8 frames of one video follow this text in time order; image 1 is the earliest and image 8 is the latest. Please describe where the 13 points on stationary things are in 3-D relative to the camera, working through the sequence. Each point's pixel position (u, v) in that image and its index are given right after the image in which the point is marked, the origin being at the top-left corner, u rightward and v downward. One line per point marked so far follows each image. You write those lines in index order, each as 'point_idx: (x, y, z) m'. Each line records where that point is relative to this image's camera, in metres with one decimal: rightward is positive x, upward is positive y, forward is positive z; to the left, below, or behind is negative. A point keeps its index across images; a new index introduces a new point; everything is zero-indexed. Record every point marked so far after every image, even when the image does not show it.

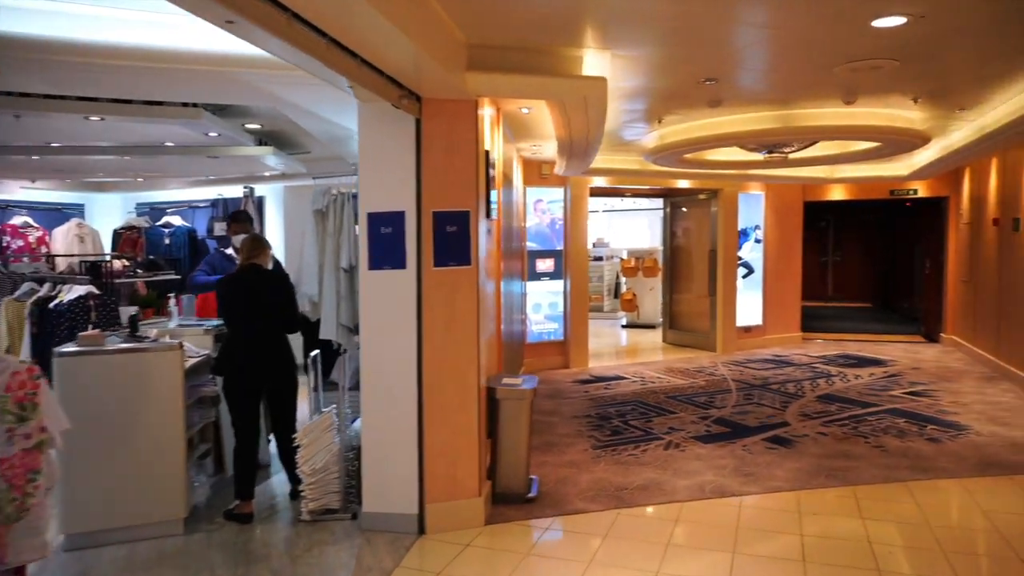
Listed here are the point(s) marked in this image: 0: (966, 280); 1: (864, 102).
0: (+6.1, +0.1, +9.6) m
1: (+2.7, +1.5, +5.6) m
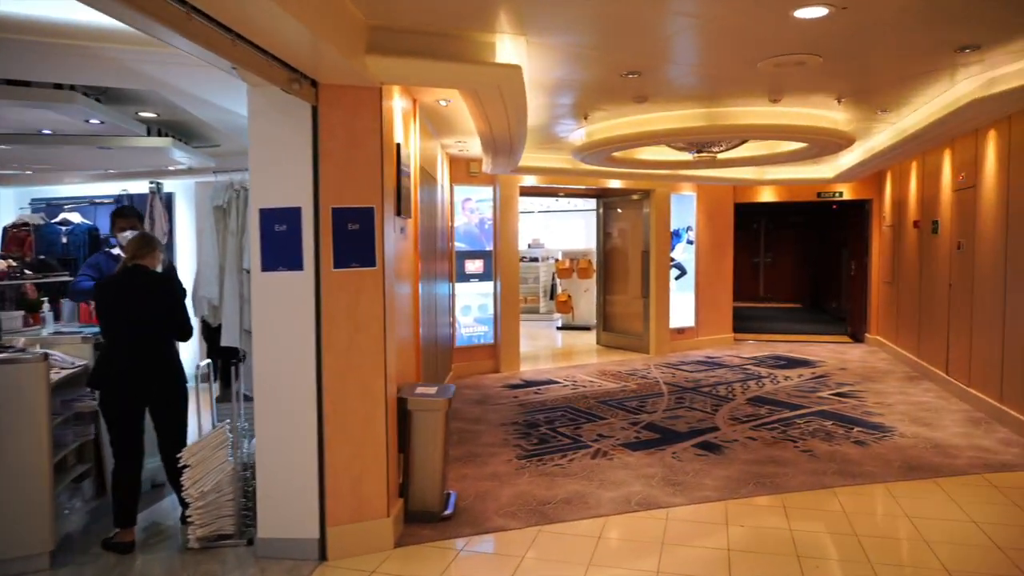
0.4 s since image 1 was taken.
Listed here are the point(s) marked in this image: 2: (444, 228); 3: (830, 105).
0: (+5.2, +0.1, +9.8) m
1: (+2.1, +1.4, +5.5) m
2: (-0.7, +0.7, +7.8) m
3: (+2.5, +1.5, +5.7) m
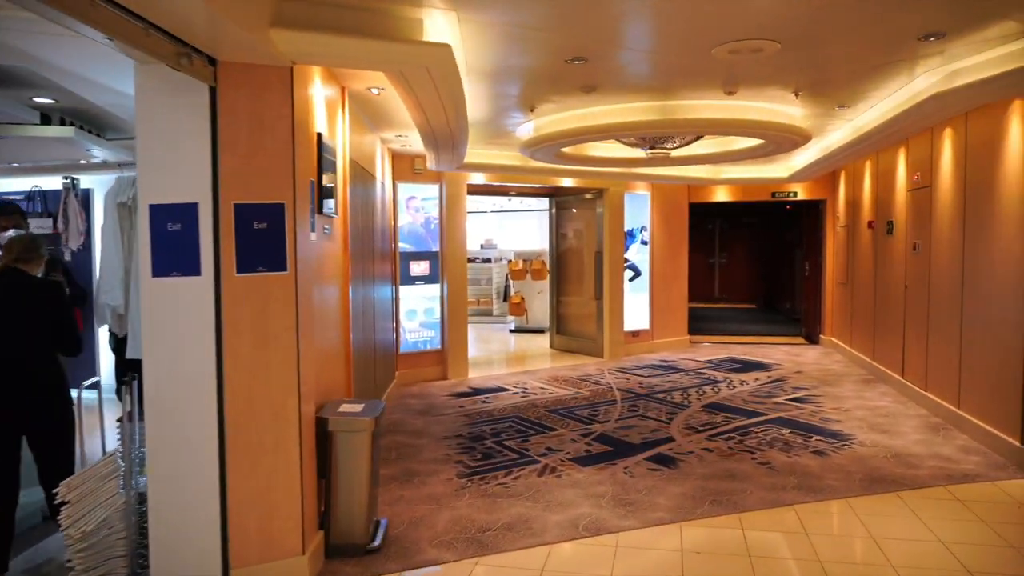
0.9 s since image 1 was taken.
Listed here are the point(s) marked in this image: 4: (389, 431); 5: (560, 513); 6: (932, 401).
0: (+4.5, +0.1, +9.7) m
1: (+1.7, +1.4, +5.2) m
2: (-1.3, +0.6, +7.3) m
3: (+2.1, +1.4, +5.5) m
4: (-1.1, -1.2, +6.2) m
5: (+0.3, -1.3, +4.2) m
6: (+3.7, -1.0, +6.4) m
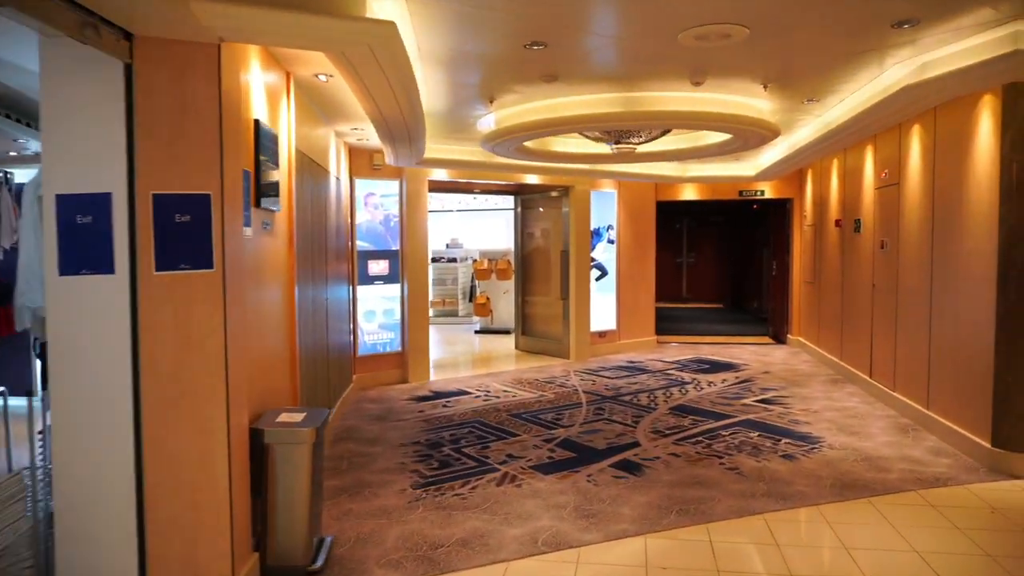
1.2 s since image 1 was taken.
0: (+4.0, +0.1, +9.6) m
1: (+1.4, +1.4, +5.0) m
2: (-1.7, +0.6, +7.0) m
3: (+1.8, +1.5, +5.3) m
4: (-1.4, -1.2, +5.9) m
5: (0.0, -1.3, +3.9) m
6: (+3.4, -1.0, +6.3) m
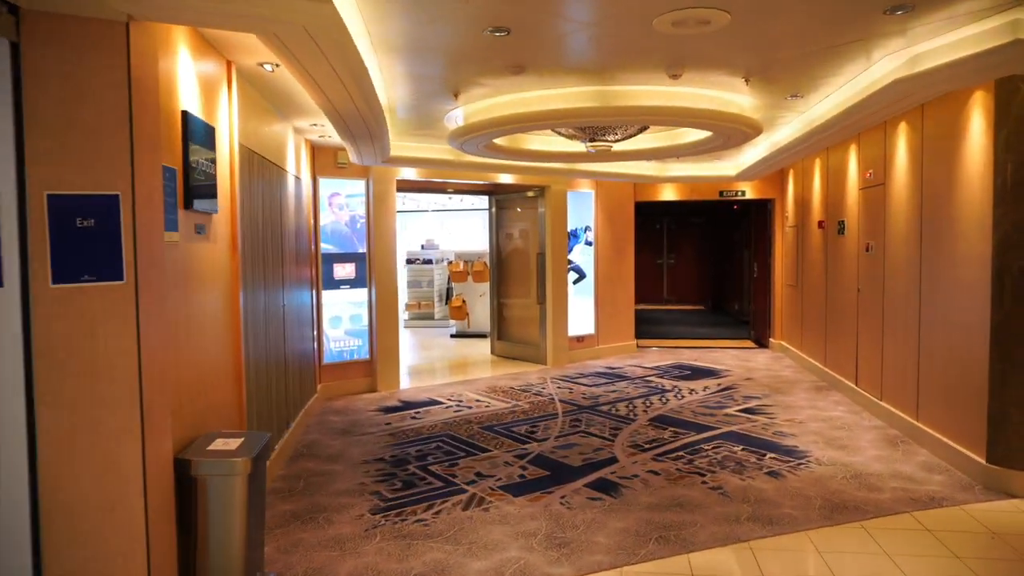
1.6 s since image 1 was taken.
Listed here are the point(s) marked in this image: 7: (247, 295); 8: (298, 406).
0: (+3.7, 0.0, +9.4) m
1: (+1.2, +1.4, +4.7) m
2: (-1.9, +0.6, +6.6) m
3: (+1.6, +1.4, +5.0) m
4: (-1.6, -1.3, +5.5) m
5: (-0.1, -1.4, +3.6) m
6: (+3.1, -1.0, +6.0) m
7: (-1.6, 0.0, +4.3) m
8: (-1.8, -1.0, +6.2) m
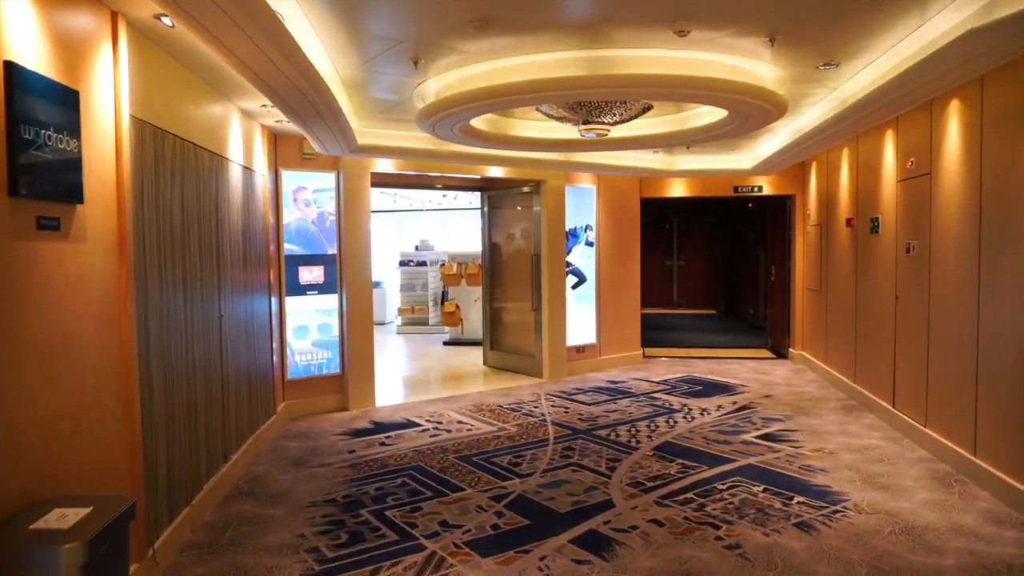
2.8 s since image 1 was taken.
0: (+3.6, 0.0, +8.5) m
1: (+1.0, +1.3, +3.9) m
2: (-2.1, +0.5, +5.8) m
3: (+1.4, +1.4, +4.1) m
4: (-1.8, -1.3, +4.6) m
5: (-0.3, -1.4, +2.7) m
6: (+3.0, -1.1, +5.1) m
7: (-1.7, -0.1, +3.5) m
8: (-2.0, -1.1, +5.3) m
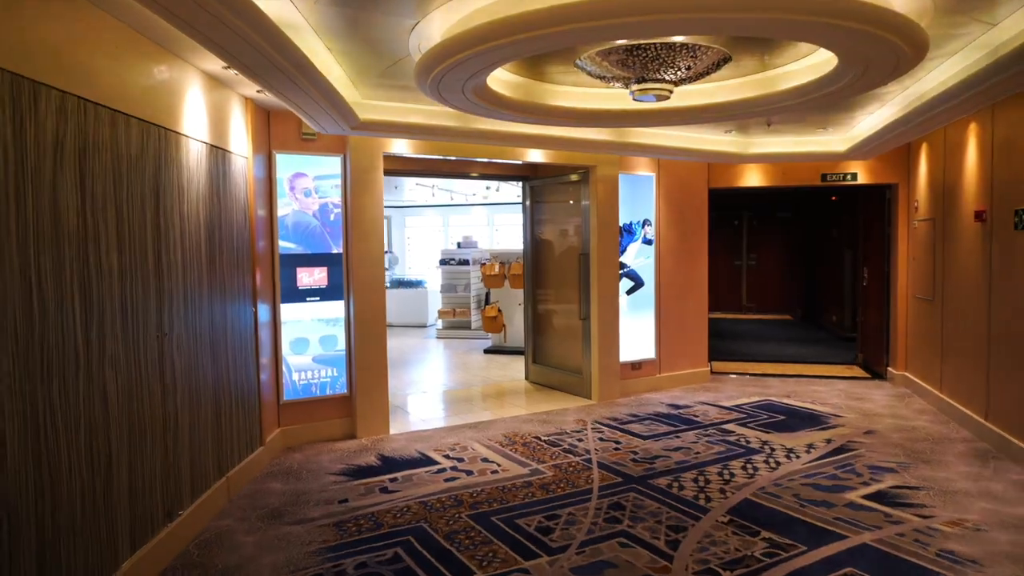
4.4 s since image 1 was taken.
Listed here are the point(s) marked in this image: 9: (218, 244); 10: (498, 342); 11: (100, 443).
0: (+4.0, -0.1, +6.9) m
1: (+1.1, +1.3, +2.6) m
2: (-1.8, +0.5, +4.8) m
3: (+1.5, +1.3, +2.8) m
4: (-1.6, -1.4, +3.6) m
5: (-0.4, -1.5, +1.6) m
6: (+3.2, -1.2, +3.6) m
7: (-1.7, -0.2, +2.4) m
8: (-1.8, -1.1, +4.3) m
9: (-1.8, +0.3, +4.5) m
10: (-0.2, -0.8, +10.8) m
11: (-1.8, -0.7, +3.1) m
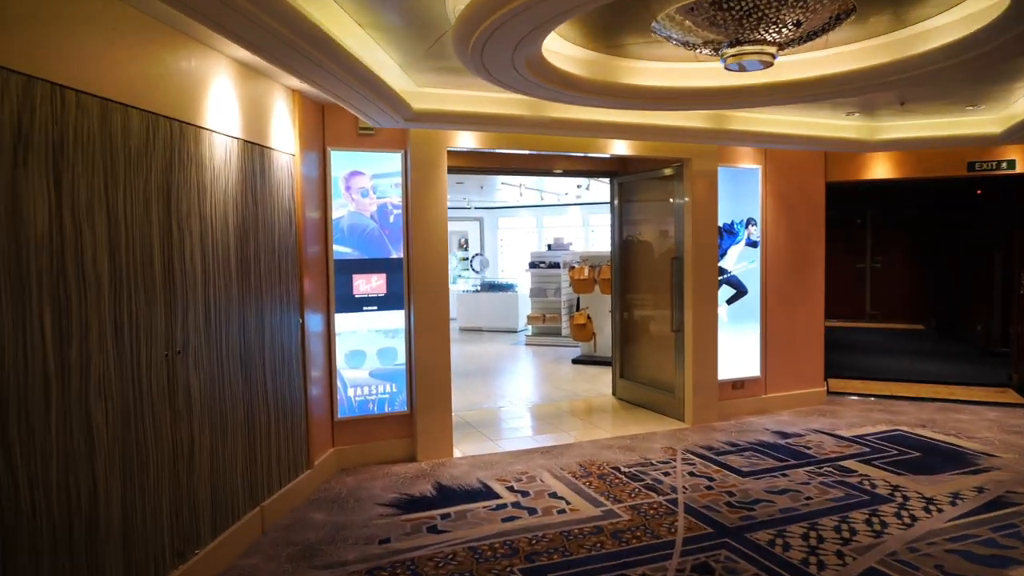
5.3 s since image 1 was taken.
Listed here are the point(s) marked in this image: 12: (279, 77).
0: (+4.7, -0.2, +5.7) m
1: (+1.2, +1.2, +1.7) m
2: (-1.4, +0.4, +4.4) m
3: (+1.6, +1.2, +1.9) m
4: (-1.4, -1.4, +3.1) m
5: (-0.4, -1.5, +1.0) m
6: (+3.3, -1.3, +2.5) m
7: (-1.6, -0.2, +2.0) m
8: (-1.5, -1.2, +3.9) m
9: (-1.5, +0.2, +4.1) m
10: (+1.1, -0.9, +10.1) m
11: (-1.6, -0.7, +2.7) m
12: (-1.4, +1.2, +4.2) m
